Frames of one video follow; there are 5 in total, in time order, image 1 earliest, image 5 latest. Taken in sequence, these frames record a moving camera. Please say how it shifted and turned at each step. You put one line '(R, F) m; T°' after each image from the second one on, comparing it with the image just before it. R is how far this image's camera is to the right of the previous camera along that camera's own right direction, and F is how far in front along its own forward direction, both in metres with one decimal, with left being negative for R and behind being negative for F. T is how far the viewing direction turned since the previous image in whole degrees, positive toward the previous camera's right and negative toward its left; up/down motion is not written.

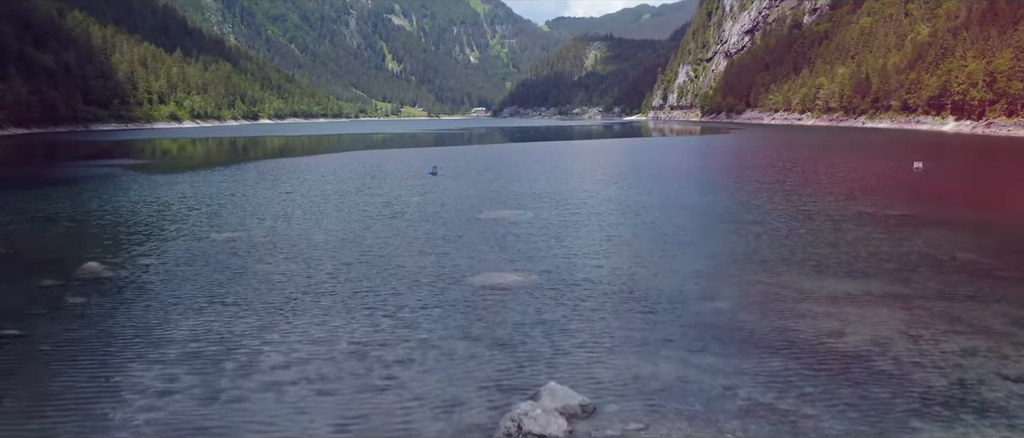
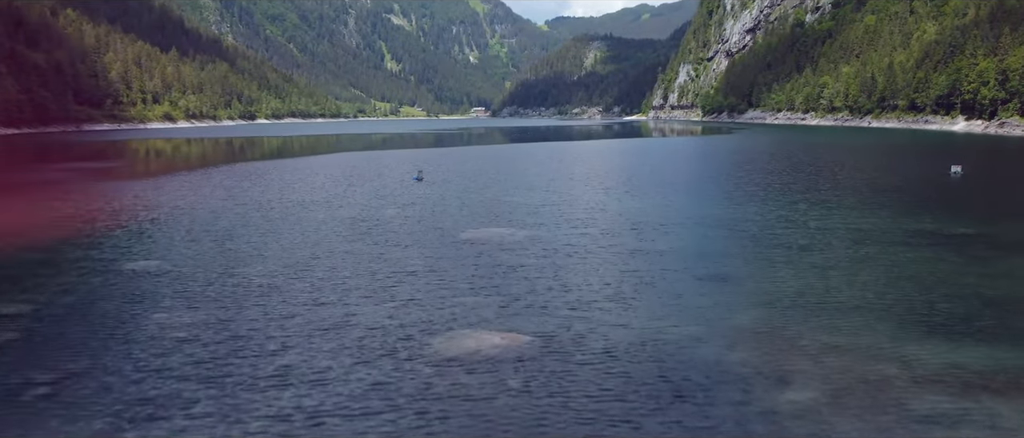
(+0.1, +3.0) m; 0°
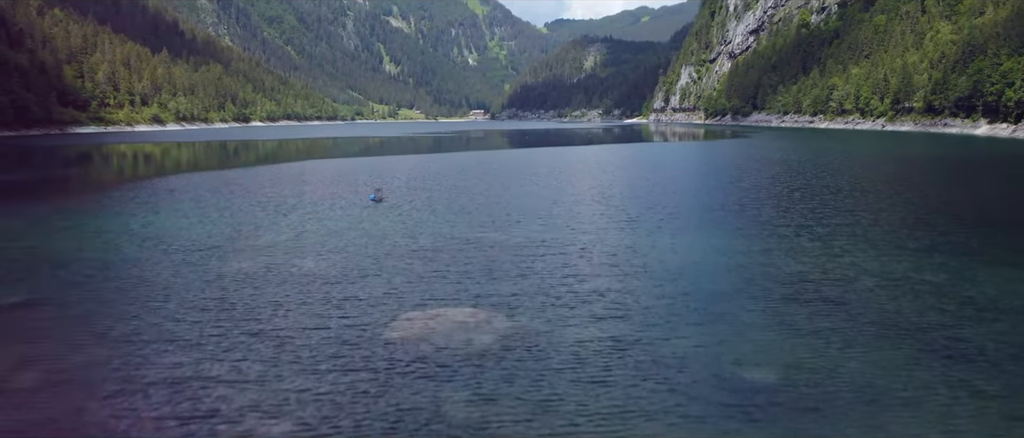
(+0.2, +6.2) m; 0°
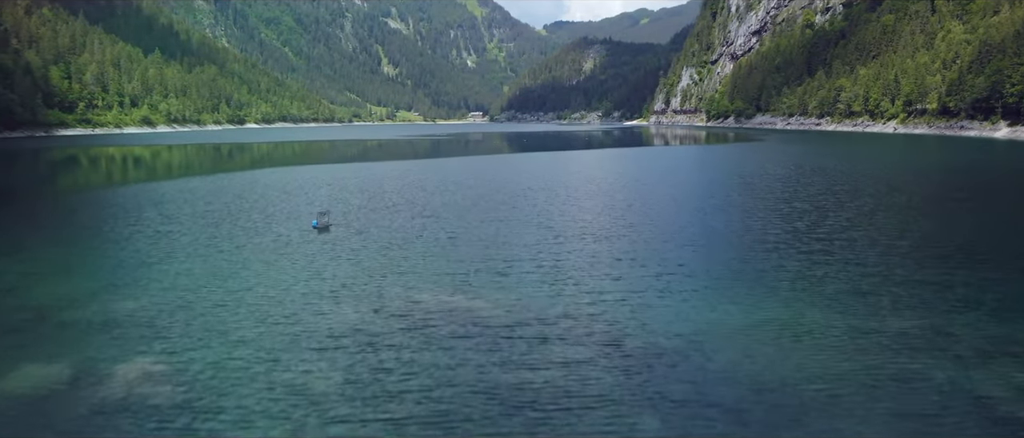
(+0.2, +5.1) m; 0°
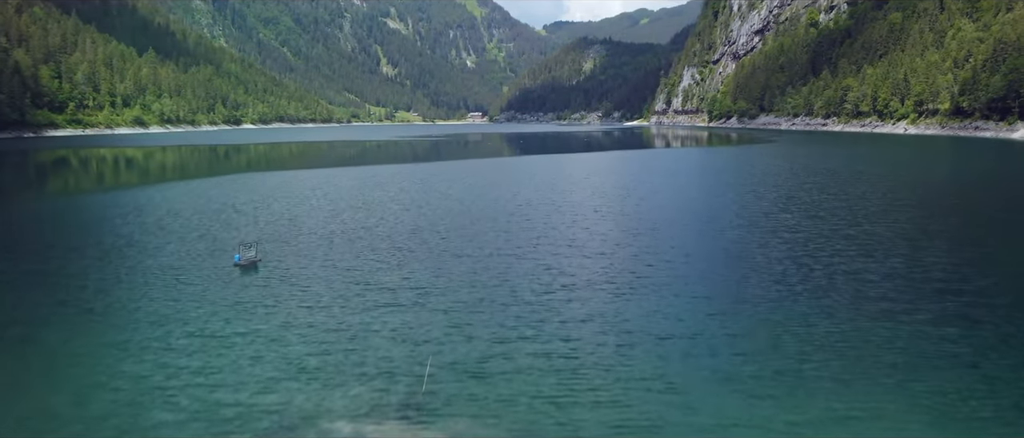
(+0.1, +3.9) m; 0°
